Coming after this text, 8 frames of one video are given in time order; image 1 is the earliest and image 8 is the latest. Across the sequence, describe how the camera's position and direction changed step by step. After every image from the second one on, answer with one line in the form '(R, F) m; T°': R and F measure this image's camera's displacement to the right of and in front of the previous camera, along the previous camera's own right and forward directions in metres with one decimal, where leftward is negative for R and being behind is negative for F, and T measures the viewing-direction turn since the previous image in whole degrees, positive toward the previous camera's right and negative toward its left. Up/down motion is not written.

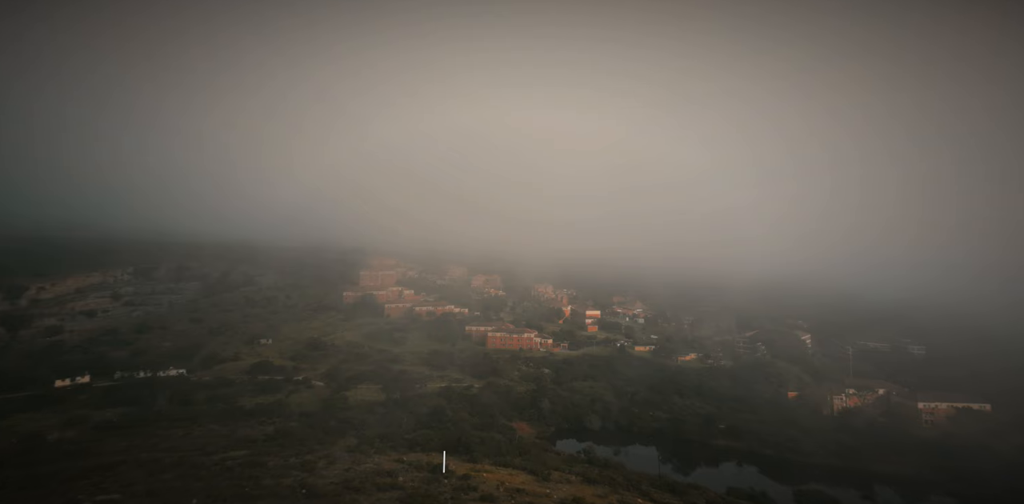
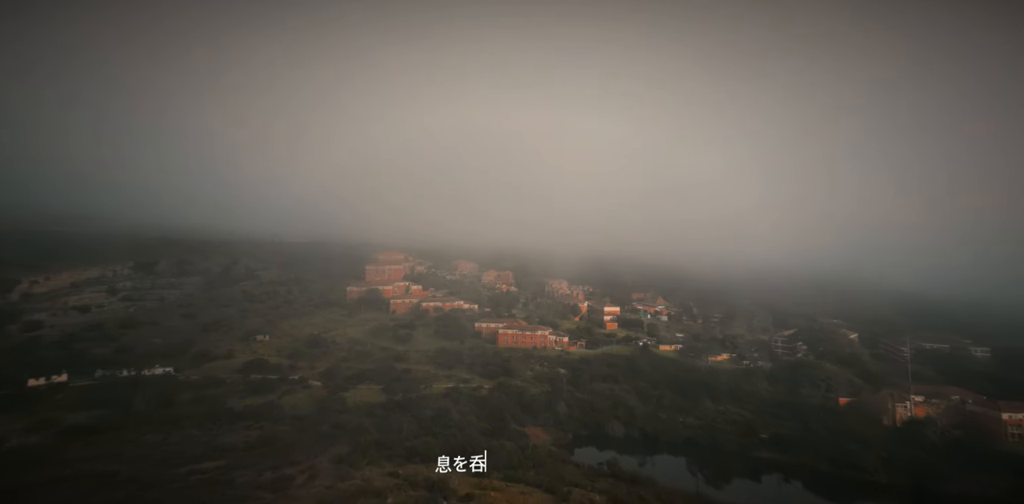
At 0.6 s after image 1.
(0.0, +2.4) m; -1°
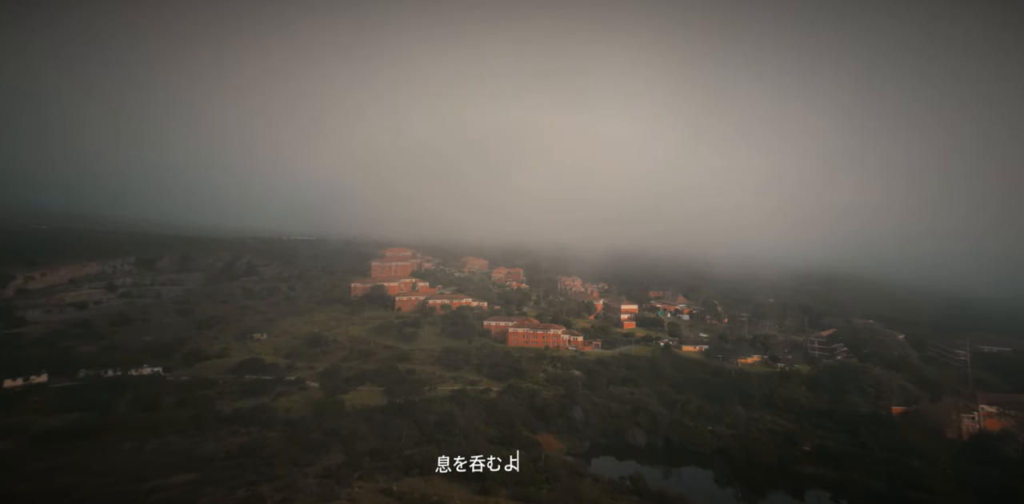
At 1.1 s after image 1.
(0.0, +1.9) m; -1°
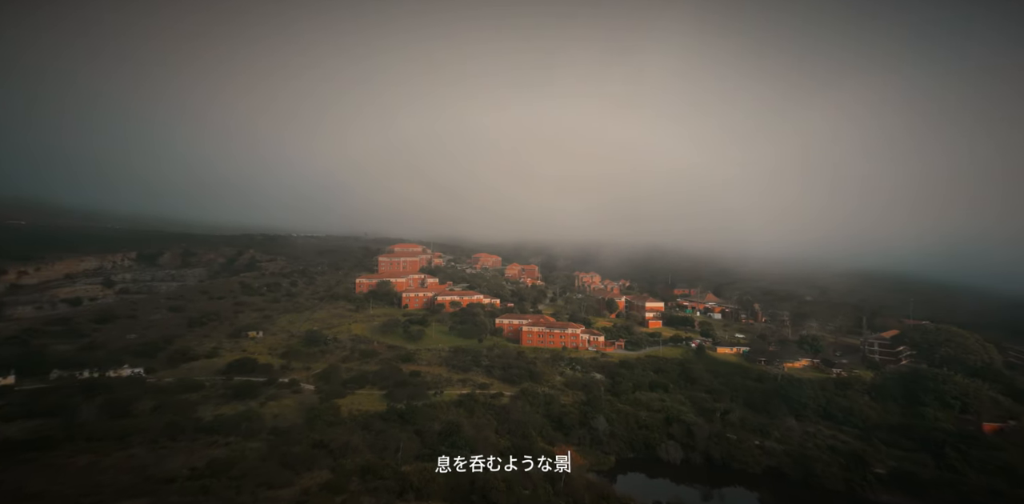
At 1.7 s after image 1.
(0.0, +2.5) m; -1°
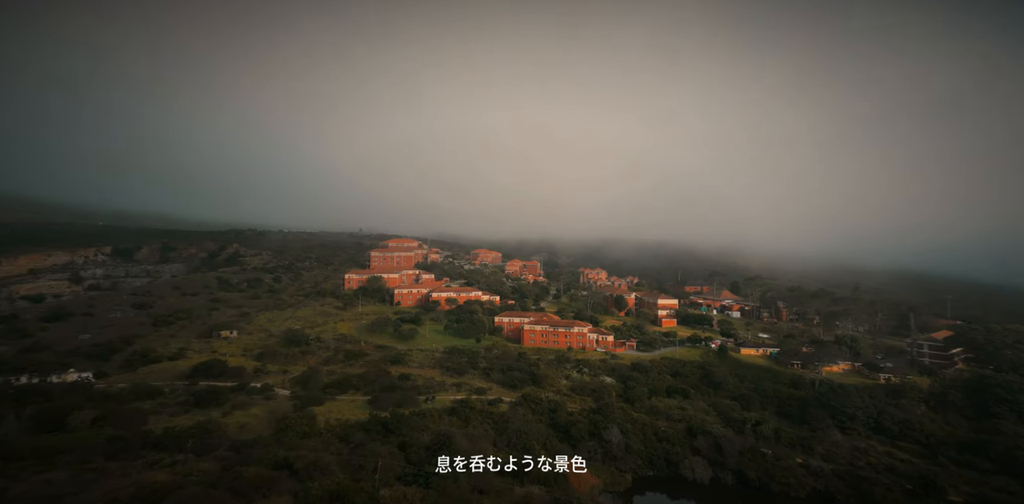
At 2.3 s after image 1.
(0.0, +2.6) m; 0°
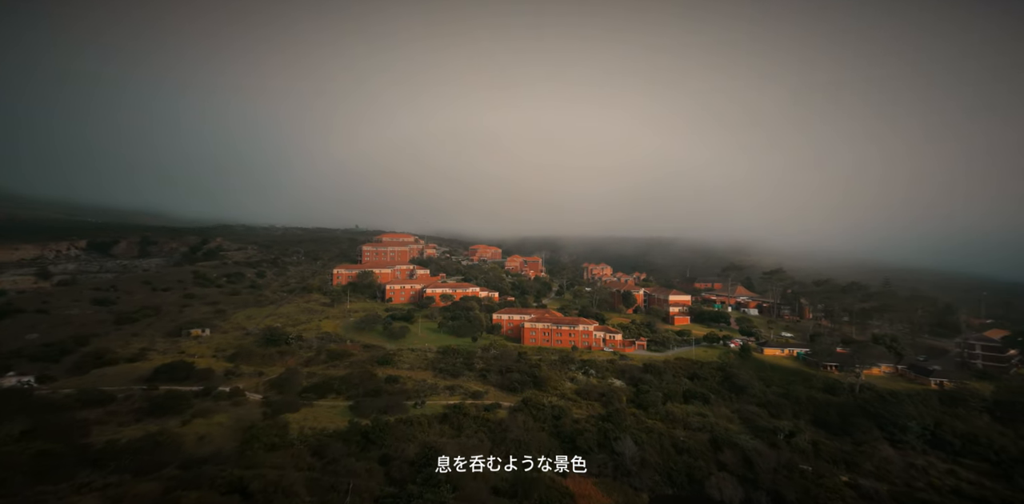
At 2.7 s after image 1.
(+0.1, +2.2) m; 0°
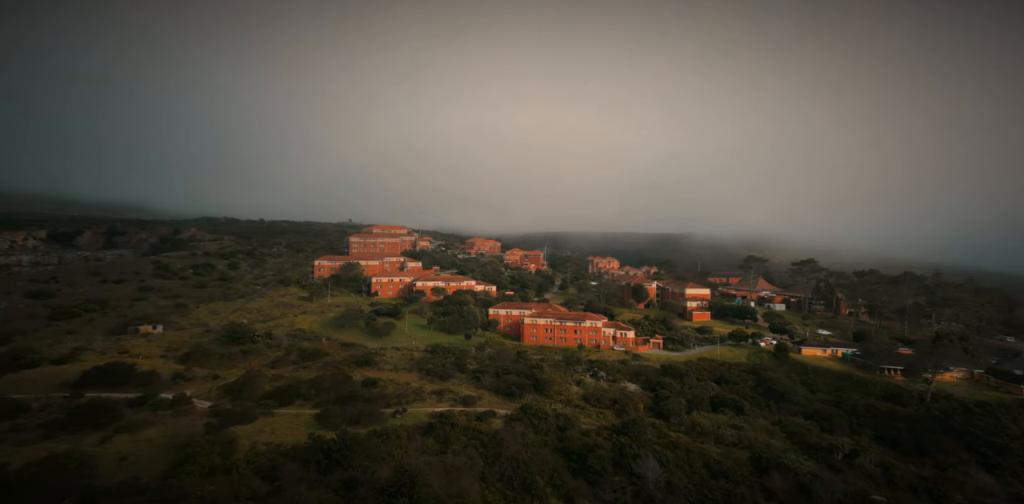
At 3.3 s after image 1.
(+0.1, +3.0) m; 0°
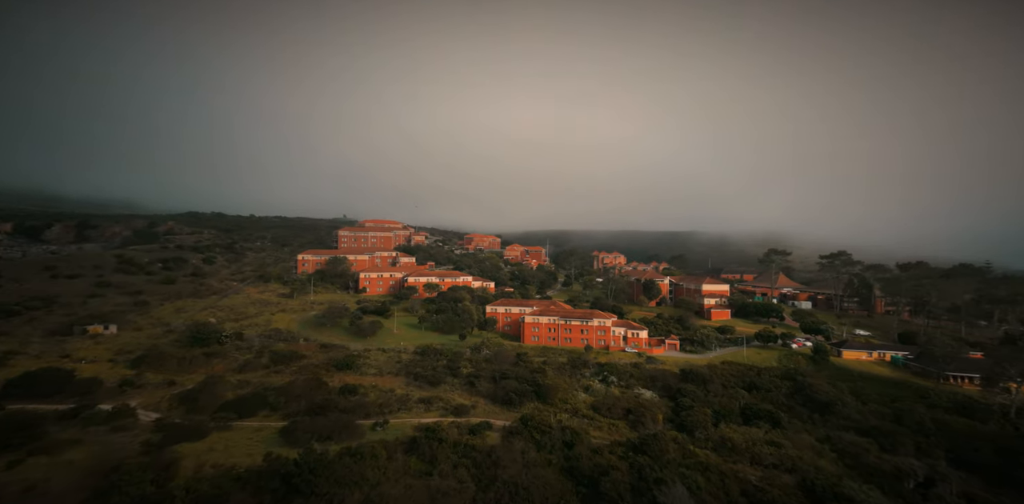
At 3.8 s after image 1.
(+0.1, +2.3) m; 0°
